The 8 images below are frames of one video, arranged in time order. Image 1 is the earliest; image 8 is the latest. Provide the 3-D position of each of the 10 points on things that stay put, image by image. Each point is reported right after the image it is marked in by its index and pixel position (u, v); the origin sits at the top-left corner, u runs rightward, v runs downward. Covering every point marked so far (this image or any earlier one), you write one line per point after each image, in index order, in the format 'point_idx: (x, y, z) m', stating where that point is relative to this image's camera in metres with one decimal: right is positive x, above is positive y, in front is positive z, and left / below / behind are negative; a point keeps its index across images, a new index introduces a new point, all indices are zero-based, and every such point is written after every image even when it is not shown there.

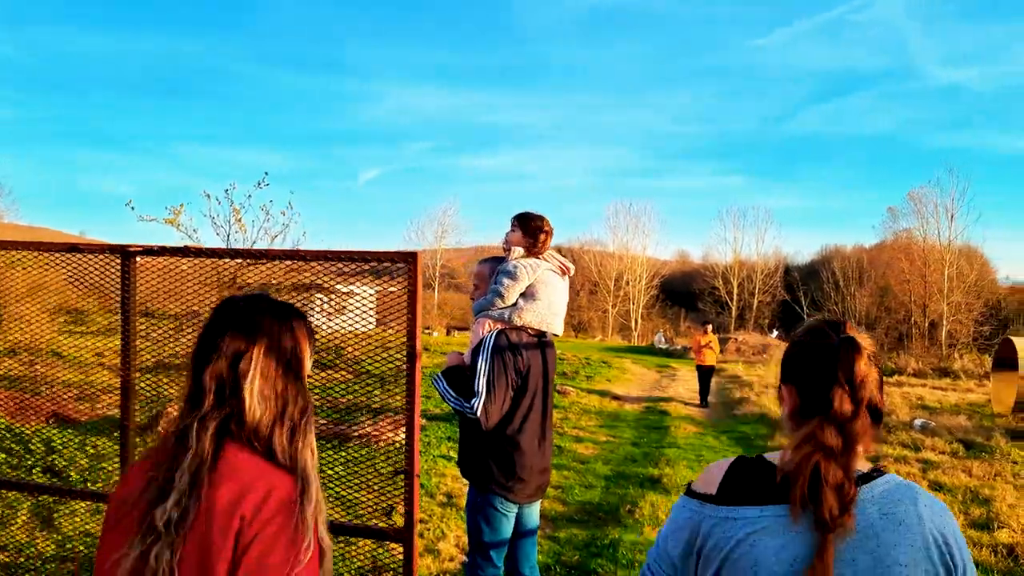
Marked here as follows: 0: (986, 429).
0: (+8.6, -2.6, +11.9) m
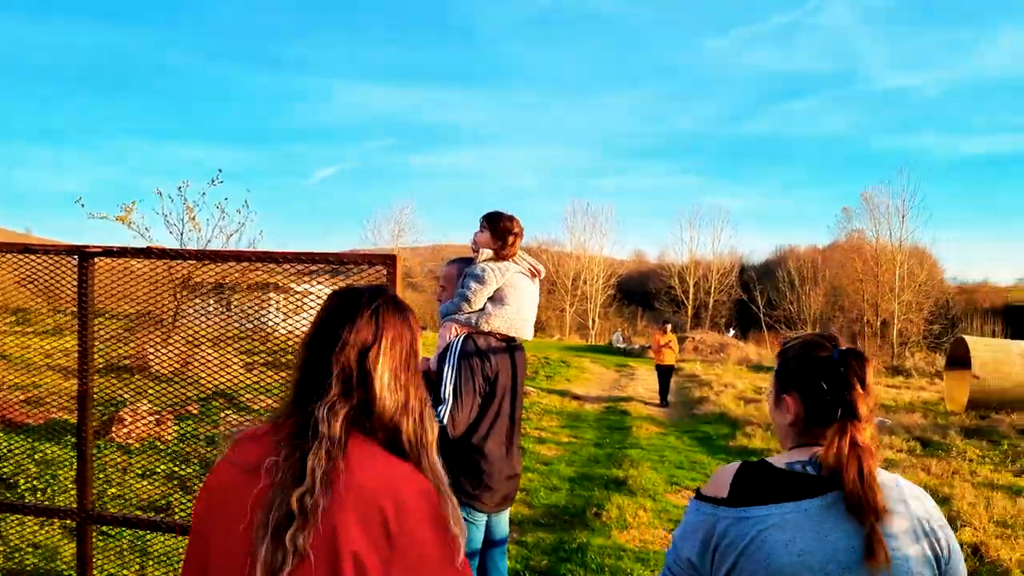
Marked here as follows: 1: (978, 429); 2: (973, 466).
0: (+7.9, -2.6, +12.2) m
1: (+8.5, -2.6, +12.1) m
2: (+6.3, -2.4, +9.2) m
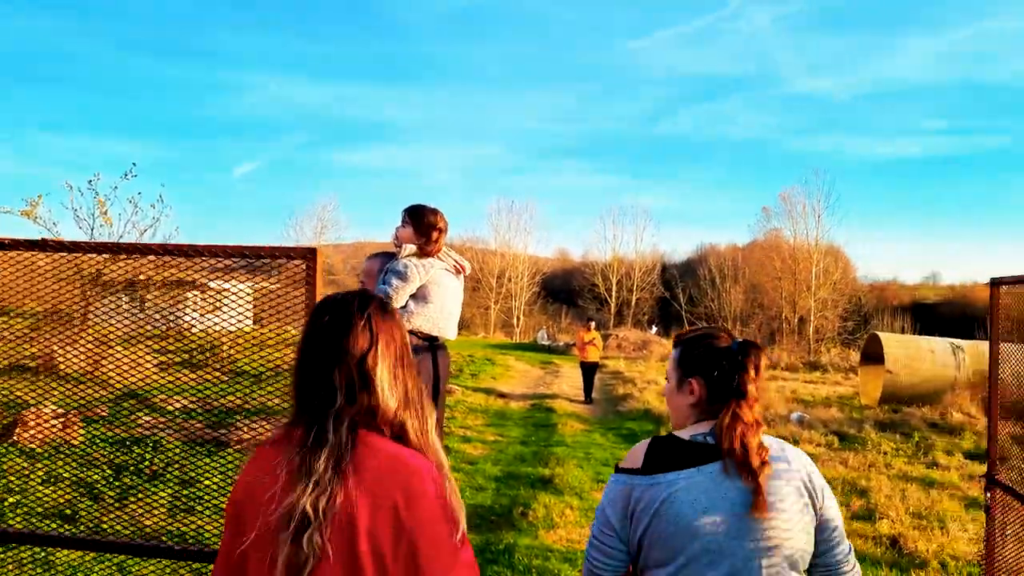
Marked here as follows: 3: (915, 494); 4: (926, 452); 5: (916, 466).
0: (+6.5, -2.5, +12.7) m
1: (+7.1, -2.5, +12.7) m
2: (+5.3, -2.4, +9.5) m
3: (+4.4, -2.3, +7.4) m
4: (+6.2, -2.5, +10.1) m
5: (+5.4, -2.4, +8.9) m
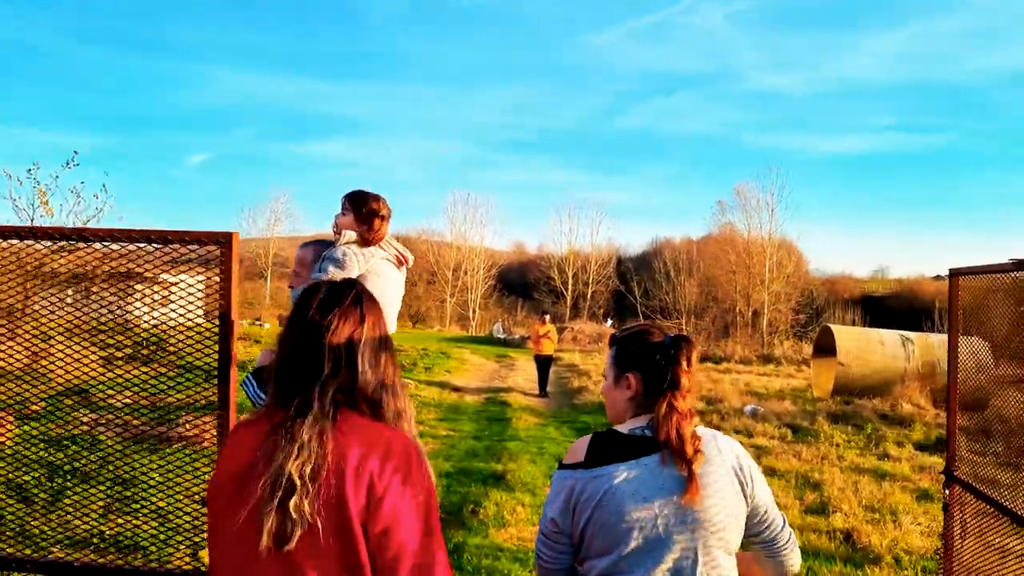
0: (+5.7, -2.4, +12.9) m
1: (+6.2, -2.4, +12.8) m
2: (+4.6, -2.3, +9.5) m
3: (+3.9, -2.2, +7.4) m
4: (+5.5, -2.4, +10.2) m
5: (+4.7, -2.3, +9.0) m
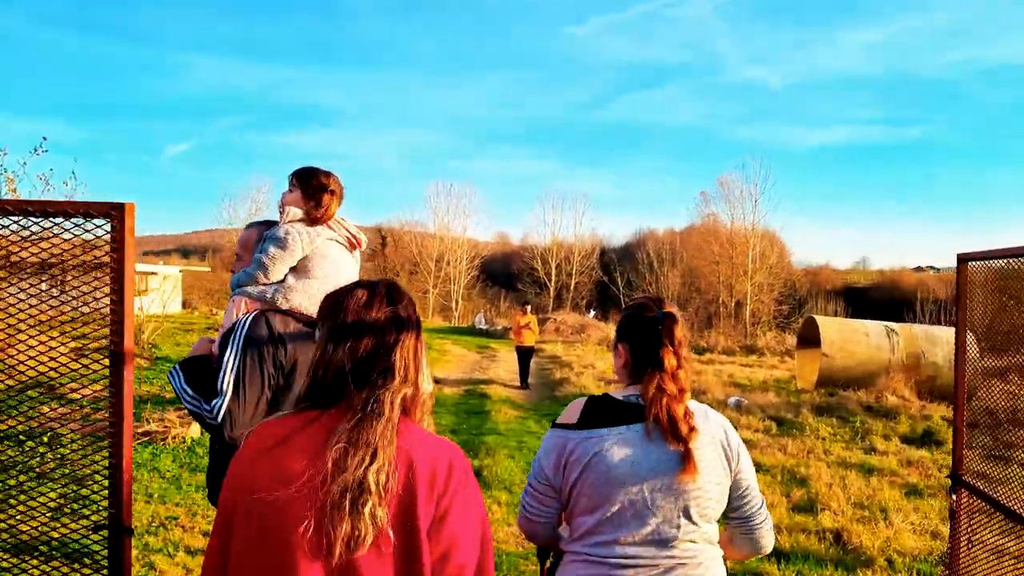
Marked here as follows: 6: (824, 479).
0: (+5.3, -2.2, +12.6) m
1: (+5.9, -2.2, +12.6) m
2: (+4.3, -2.2, +9.3) m
3: (+3.6, -2.1, +7.2) m
4: (+5.2, -2.2, +10.0) m
5: (+4.4, -2.2, +8.7) m
6: (+3.4, -2.1, +7.4) m
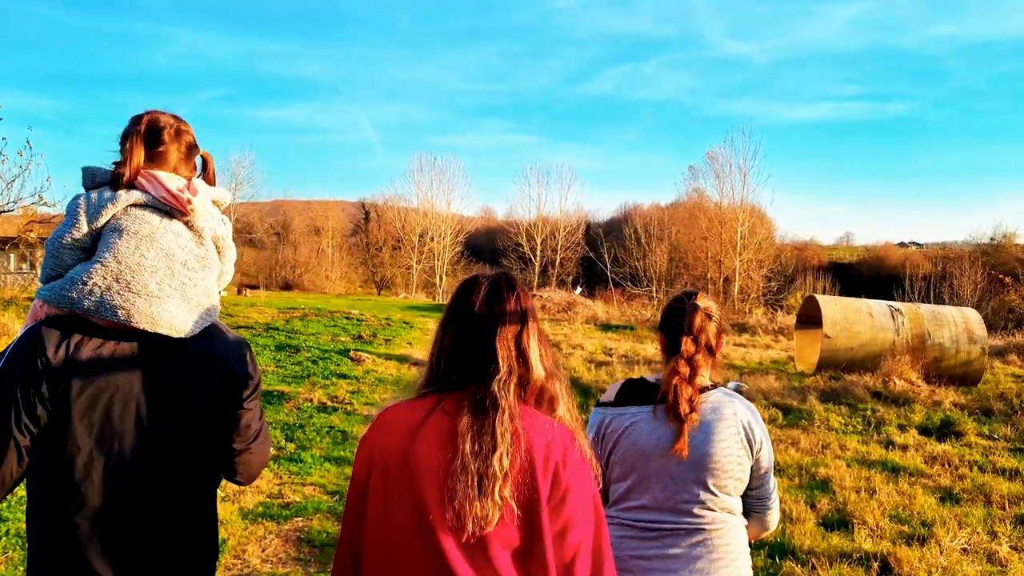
0: (+5.0, -1.8, +11.9) m
1: (+5.6, -1.8, +11.9) m
2: (+4.1, -1.9, +8.5) m
3: (+3.5, -1.9, +6.4) m
4: (+5.0, -1.9, +9.2) m
5: (+4.3, -1.9, +8.0) m
6: (+3.3, -1.9, +6.6) m
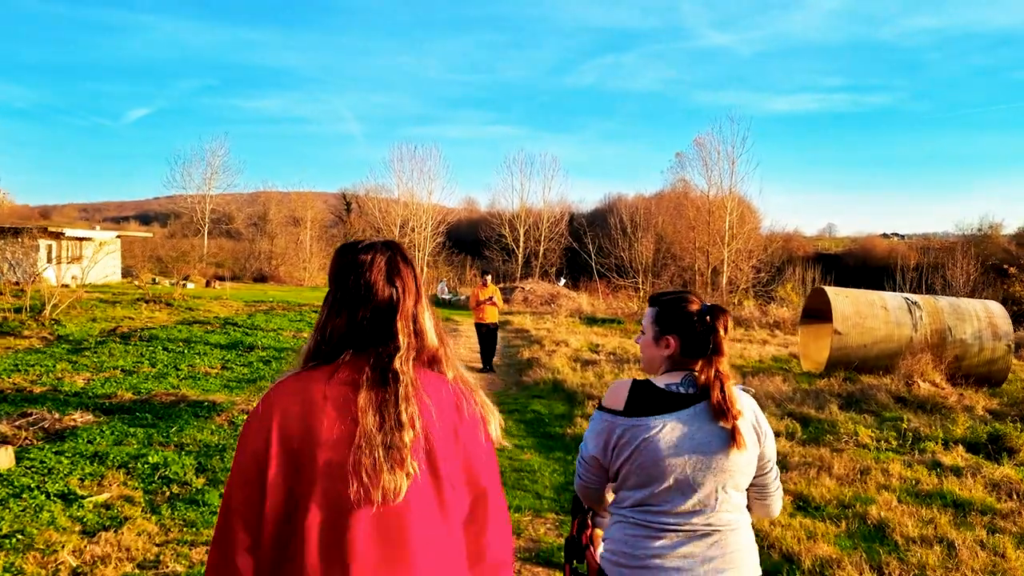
0: (+4.6, -1.7, +10.5) m
1: (+5.2, -1.7, +10.4) m
2: (+3.8, -1.8, +7.1) m
3: (+3.3, -1.8, +4.9) m
4: (+4.6, -1.8, +7.8) m
5: (+4.0, -1.8, +6.5) m
6: (+3.0, -1.8, +5.1) m
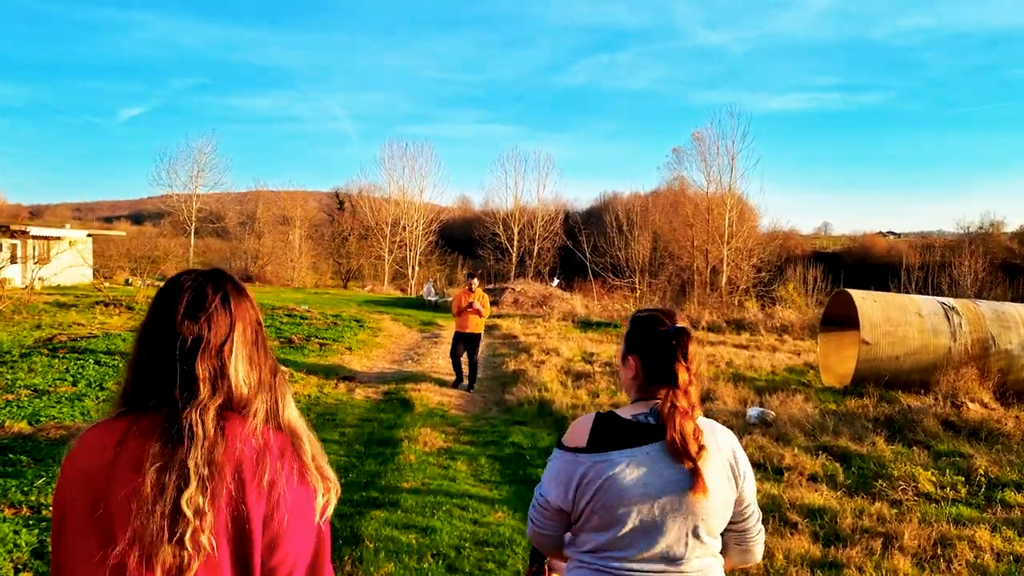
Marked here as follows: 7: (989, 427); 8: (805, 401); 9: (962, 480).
0: (+4.3, -1.7, +8.8) m
1: (+4.9, -1.7, +8.8) m
2: (+3.5, -1.9, +5.4) m
3: (+3.0, -1.9, +3.2) m
4: (+4.4, -1.9, +6.1) m
5: (+3.7, -1.9, +4.8) m
6: (+2.7, -1.9, +3.4) m
7: (+6.1, -1.8, +8.6) m
8: (+4.4, -1.7, +10.2) m
9: (+4.4, -1.9, +6.6) m
